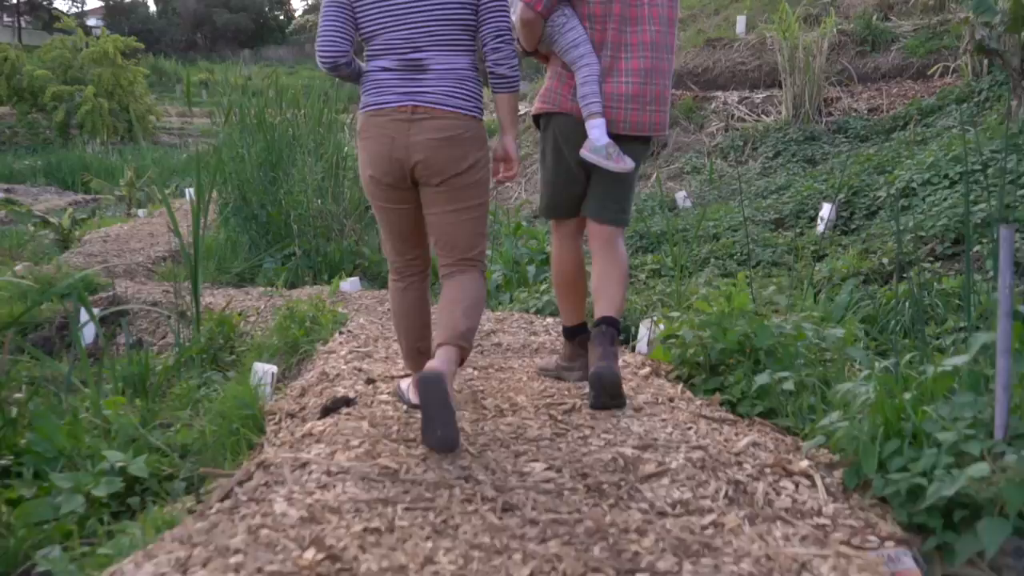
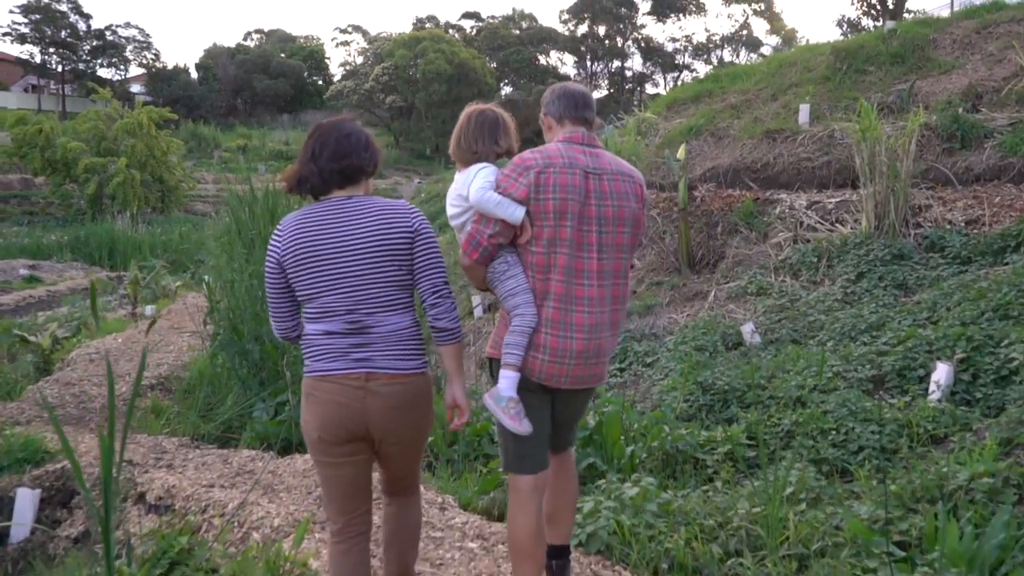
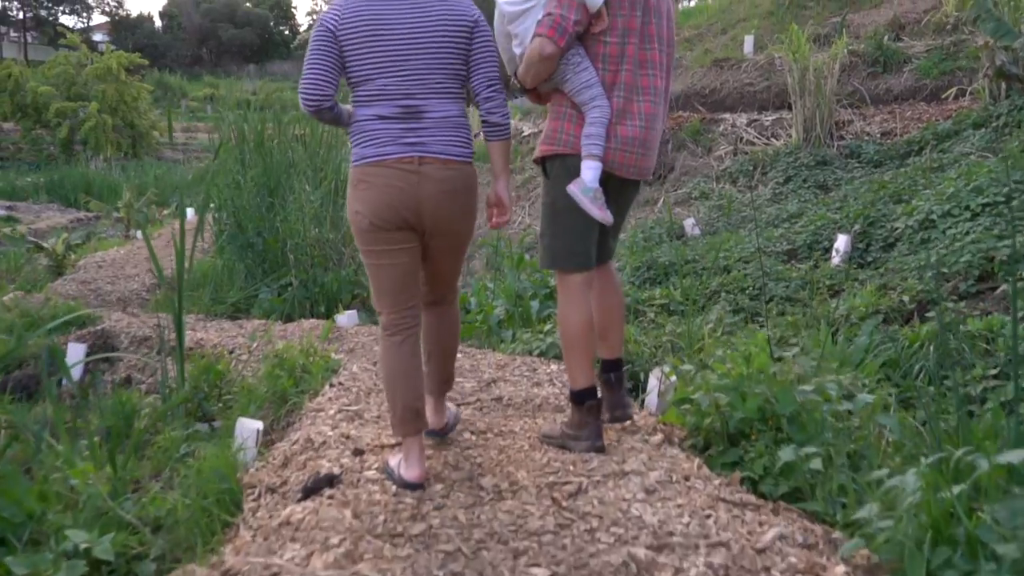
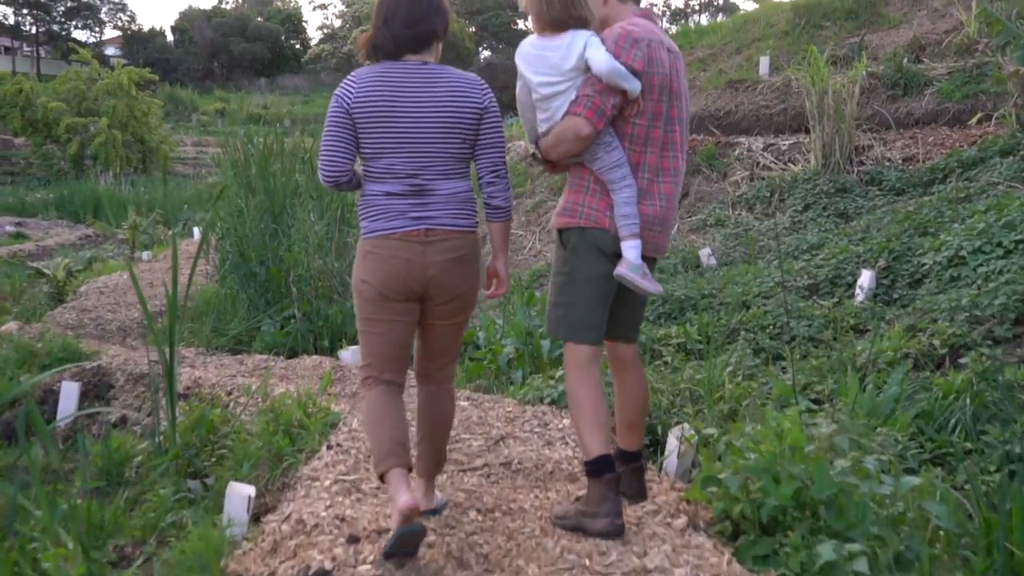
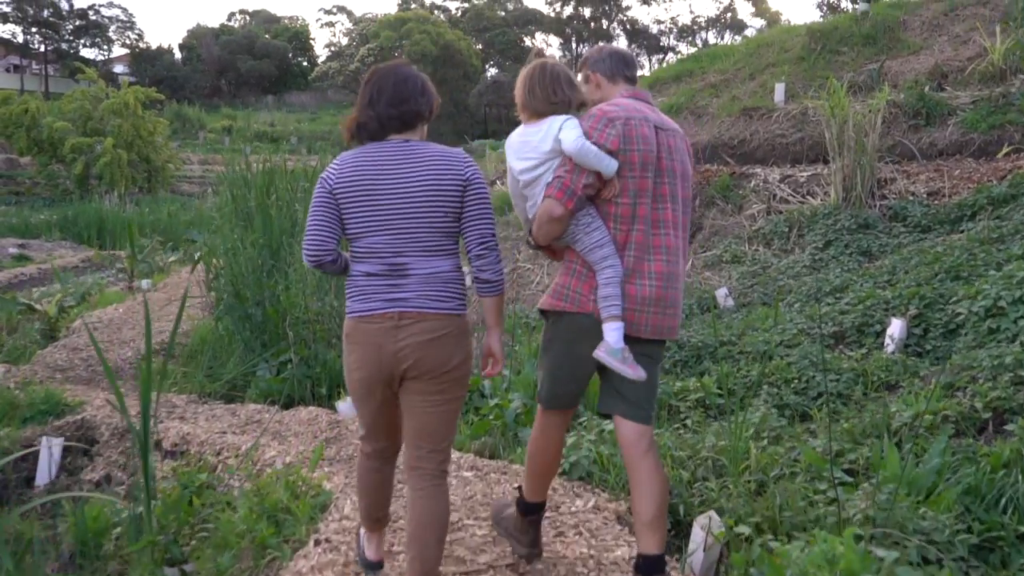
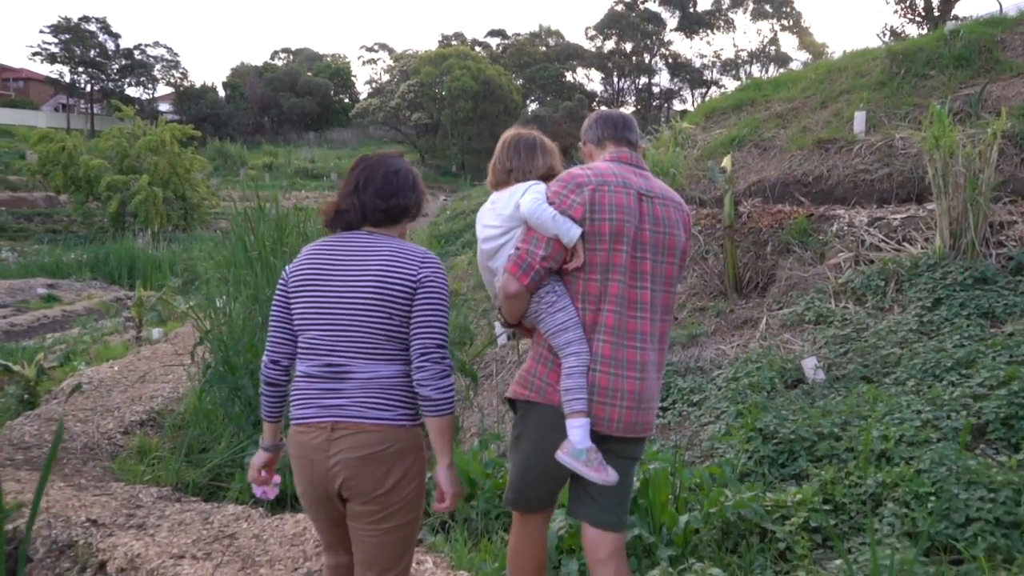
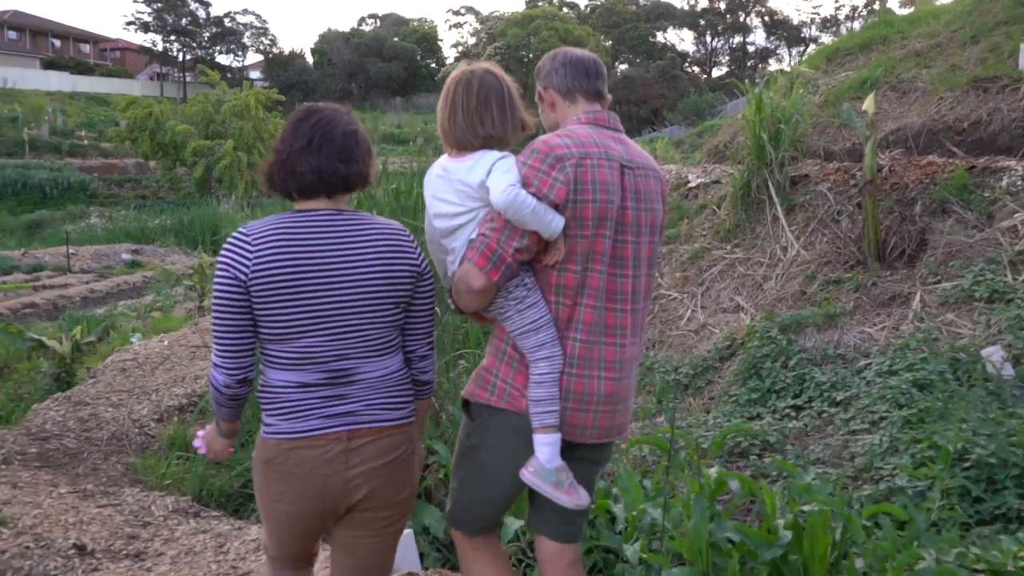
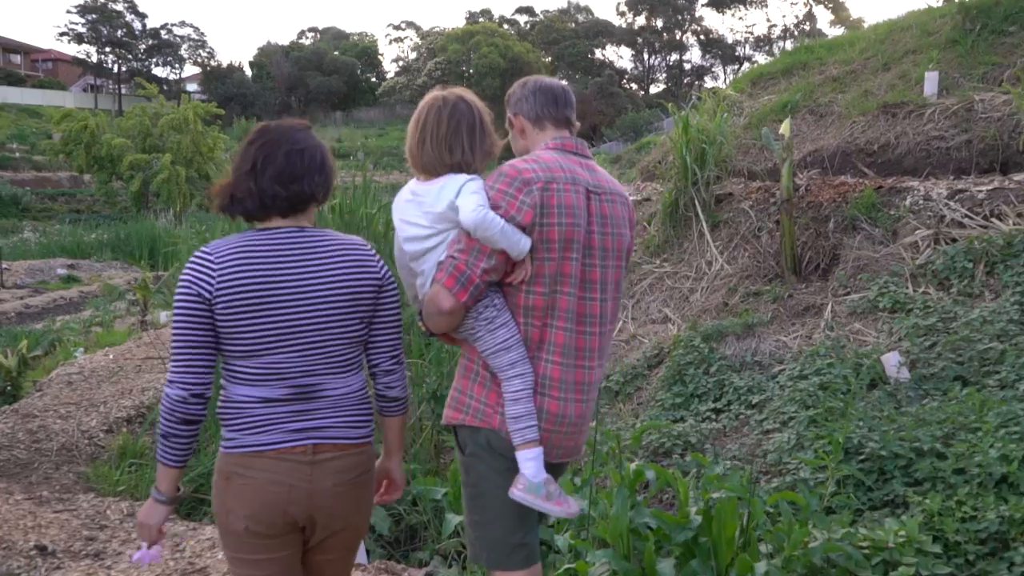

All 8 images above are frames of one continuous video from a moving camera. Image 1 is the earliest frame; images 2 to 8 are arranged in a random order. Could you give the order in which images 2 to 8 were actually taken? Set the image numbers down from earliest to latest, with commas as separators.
3, 4, 5, 2, 6, 8, 7
